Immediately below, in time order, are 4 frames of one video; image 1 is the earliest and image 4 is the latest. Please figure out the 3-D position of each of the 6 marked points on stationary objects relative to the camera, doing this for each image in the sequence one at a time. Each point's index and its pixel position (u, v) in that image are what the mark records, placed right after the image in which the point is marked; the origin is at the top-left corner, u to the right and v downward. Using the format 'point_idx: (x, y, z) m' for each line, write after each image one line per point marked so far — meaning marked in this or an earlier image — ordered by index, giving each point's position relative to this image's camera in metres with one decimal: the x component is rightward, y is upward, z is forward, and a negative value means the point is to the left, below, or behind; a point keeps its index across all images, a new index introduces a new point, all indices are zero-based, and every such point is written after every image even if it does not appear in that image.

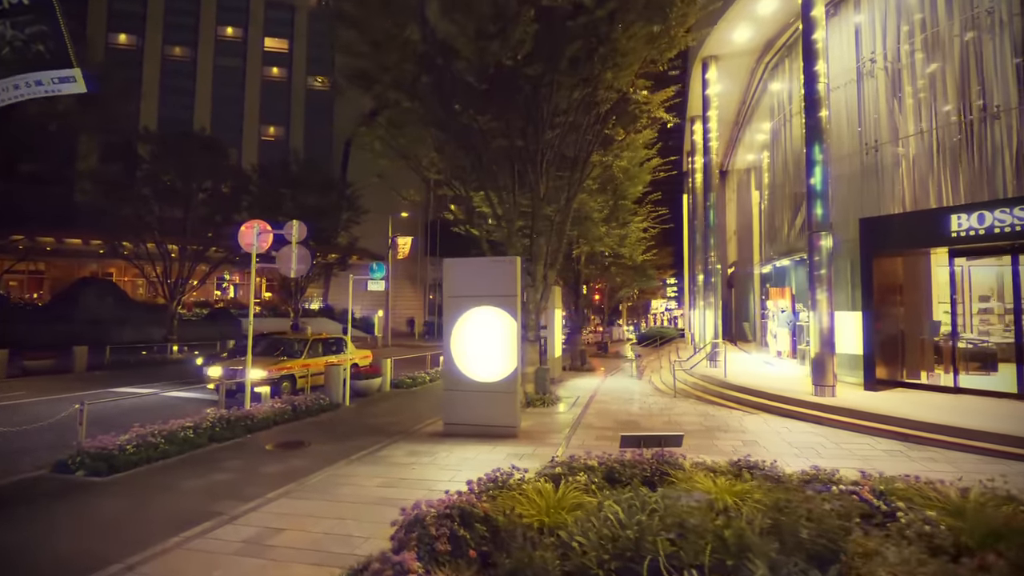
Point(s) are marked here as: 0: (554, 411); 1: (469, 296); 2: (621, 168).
0: (+1.1, -3.0, +12.2) m
1: (-0.9, -0.2, +10.1) m
2: (+4.1, +4.4, +18.3) m
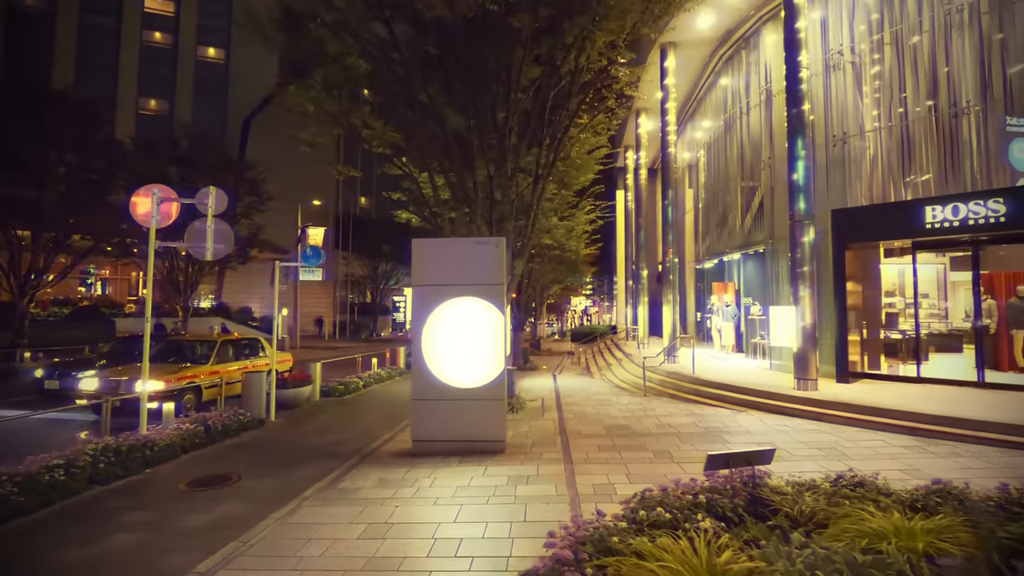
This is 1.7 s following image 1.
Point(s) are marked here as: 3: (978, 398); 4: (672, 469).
0: (+0.4, -2.8, +10.8) m
1: (-1.1, 0.0, +8.3) m
2: (+2.3, +4.7, +17.3) m
3: (+9.3, -2.2, +9.9) m
4: (+2.2, -2.5, +7.0) m
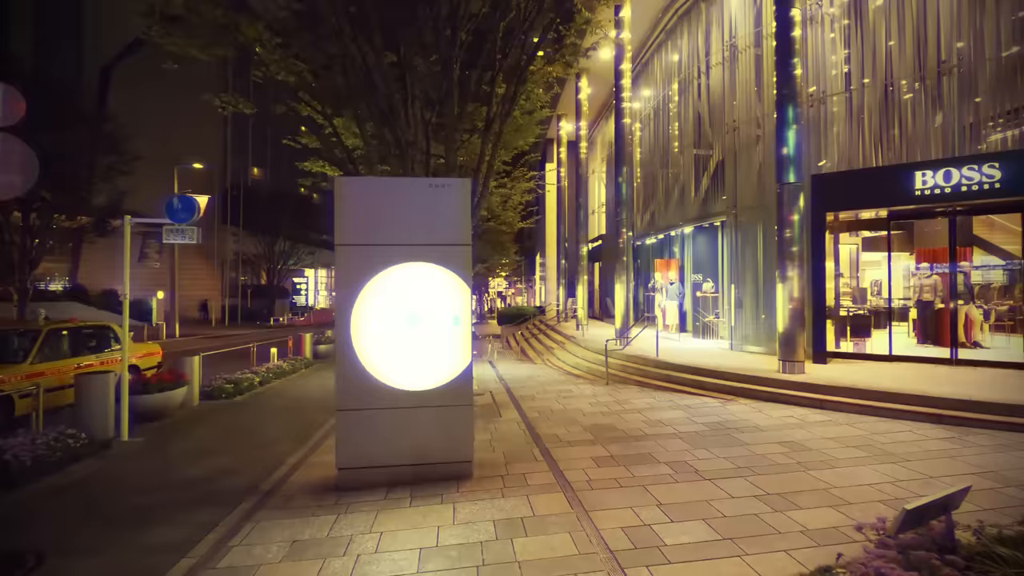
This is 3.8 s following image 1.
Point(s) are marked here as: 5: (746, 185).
0: (-0.4, -2.2, +8.6) m
1: (-1.5, +0.5, +5.8) m
2: (+0.3, +5.4, +15.1) m
3: (+8.4, -1.7, +9.3) m
4: (+2.1, -2.1, +5.2) m
5: (+6.3, +2.8, +13.5) m
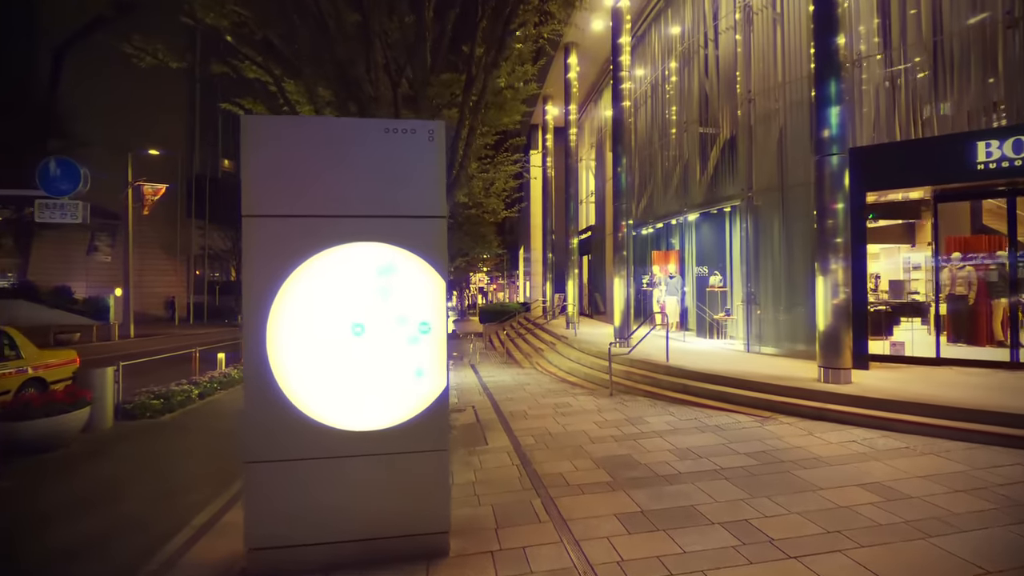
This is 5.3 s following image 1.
0: (-0.6, -2.2, +6.8) m
1: (-1.5, +0.6, +3.9) m
2: (-0.1, +5.6, +13.2) m
3: (+8.3, -1.5, +7.8) m
4: (+2.0, -2.1, +3.5) m
5: (+6.0, +2.9, +11.9) m
